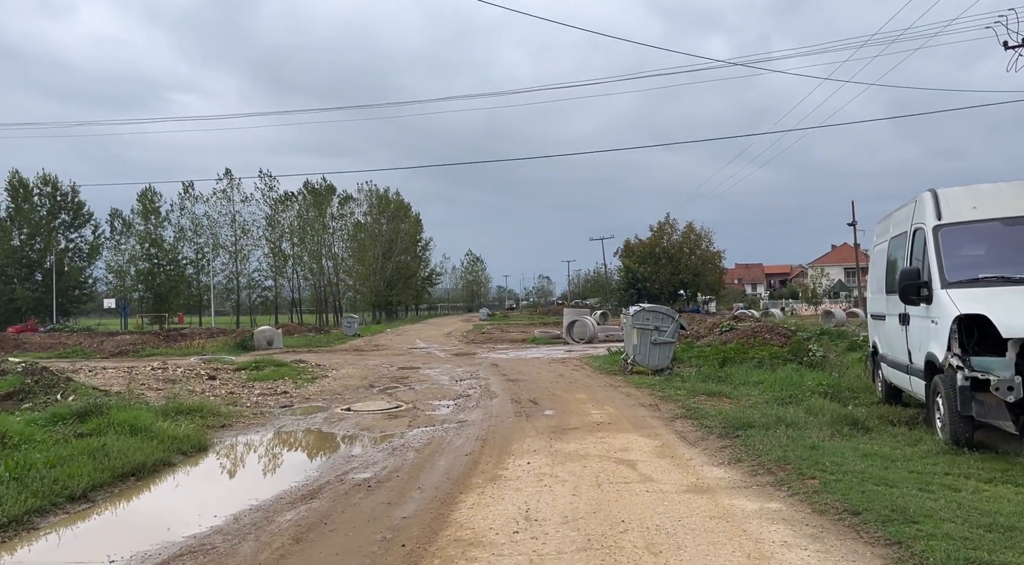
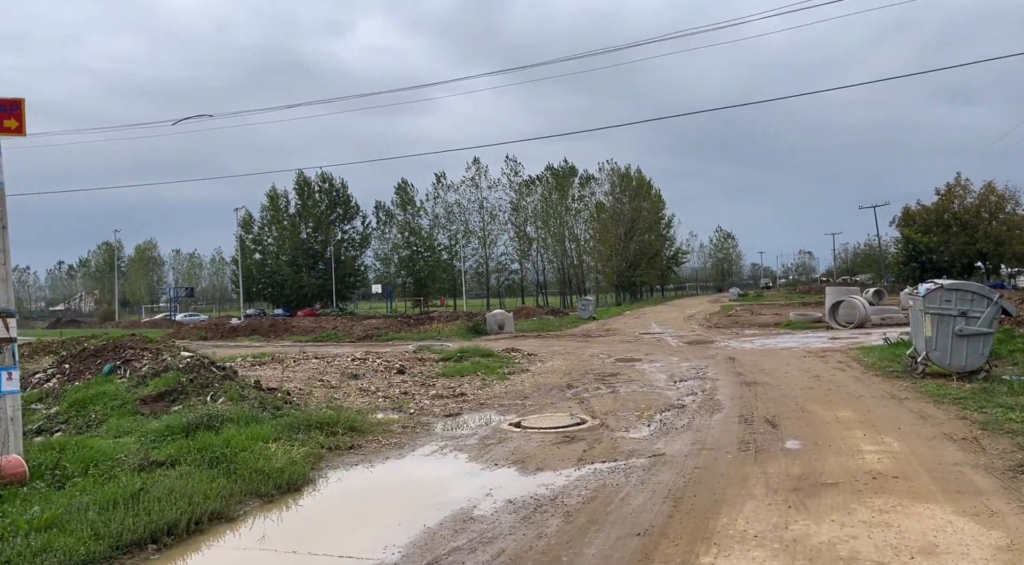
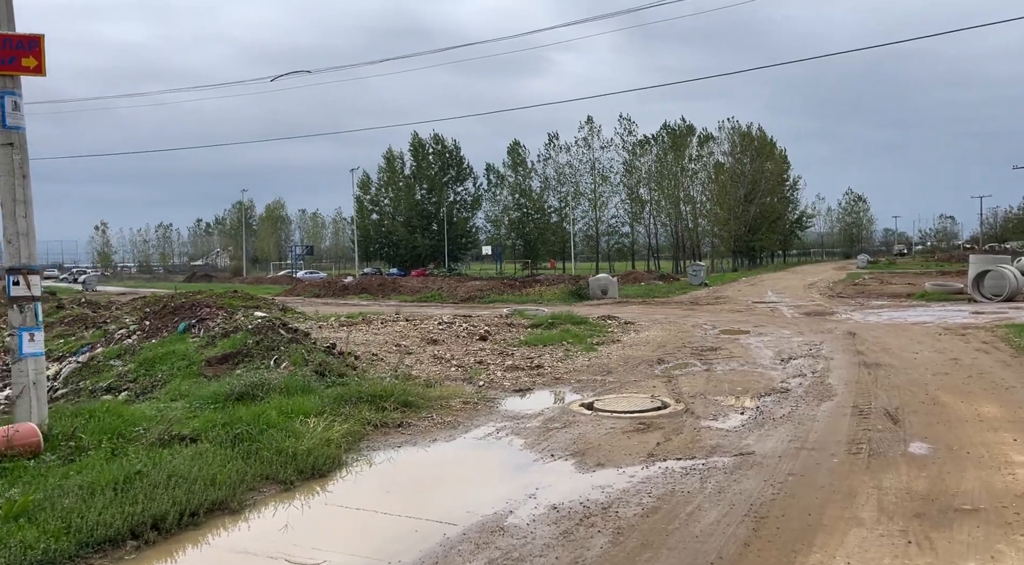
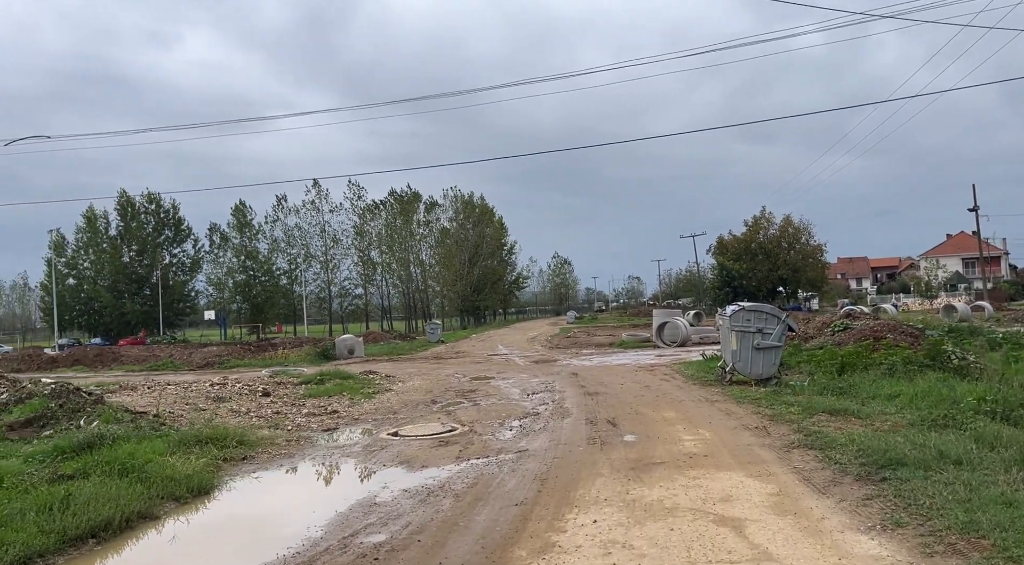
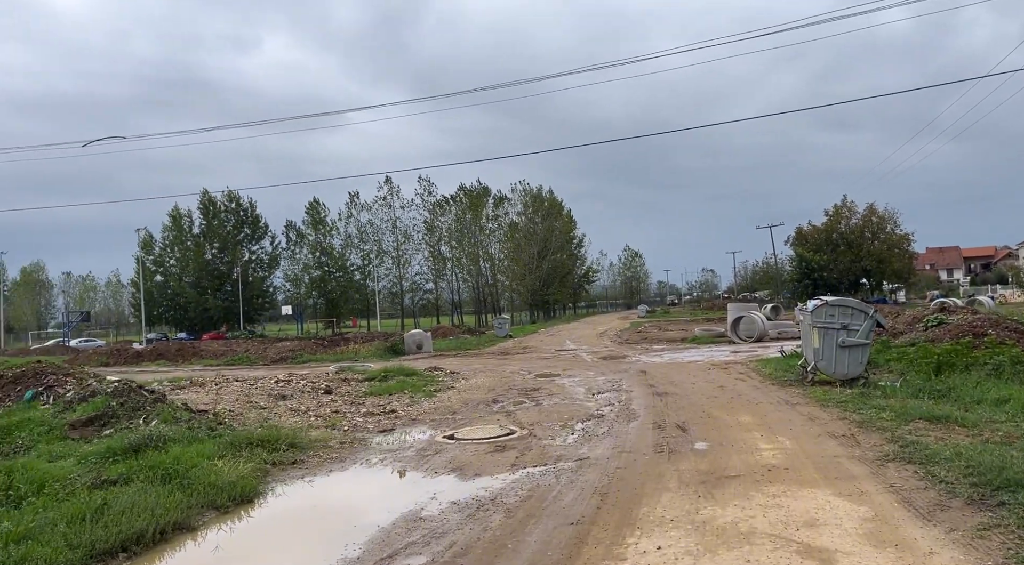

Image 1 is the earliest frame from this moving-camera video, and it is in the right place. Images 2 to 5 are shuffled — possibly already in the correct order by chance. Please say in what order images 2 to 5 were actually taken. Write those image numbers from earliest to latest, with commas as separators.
4, 5, 2, 3
